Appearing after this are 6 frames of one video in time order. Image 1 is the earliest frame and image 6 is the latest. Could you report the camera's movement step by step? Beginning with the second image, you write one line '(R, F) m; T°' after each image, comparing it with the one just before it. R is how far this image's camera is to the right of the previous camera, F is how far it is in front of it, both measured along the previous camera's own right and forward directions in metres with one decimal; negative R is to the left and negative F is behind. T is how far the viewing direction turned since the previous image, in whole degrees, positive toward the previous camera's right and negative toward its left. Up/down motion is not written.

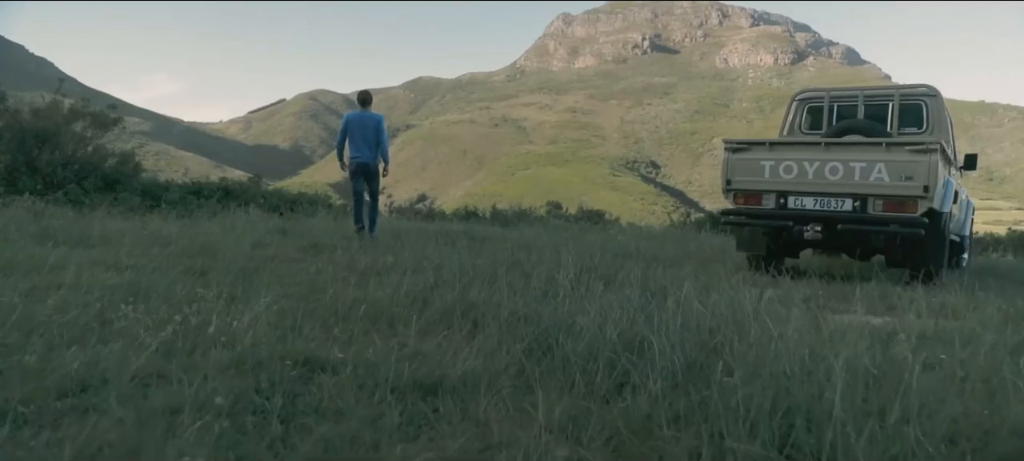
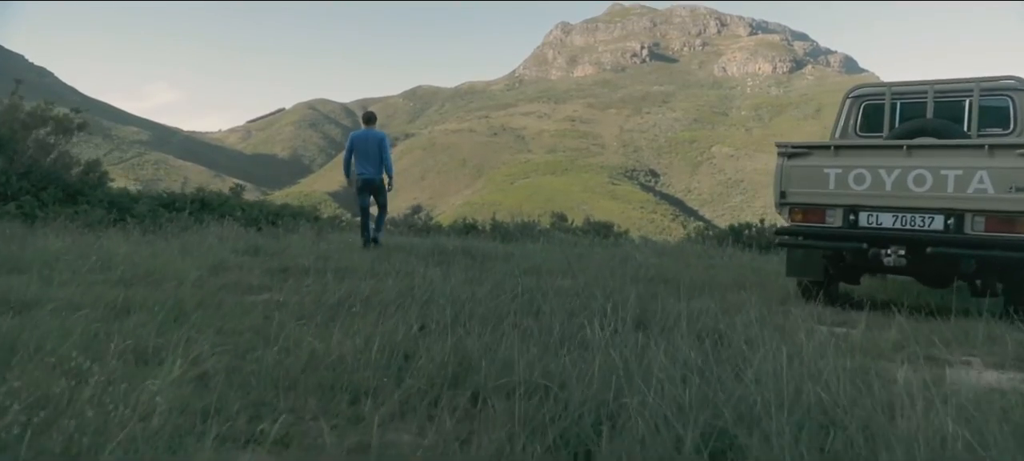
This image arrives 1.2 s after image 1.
(-0.1, +1.2) m; 0°
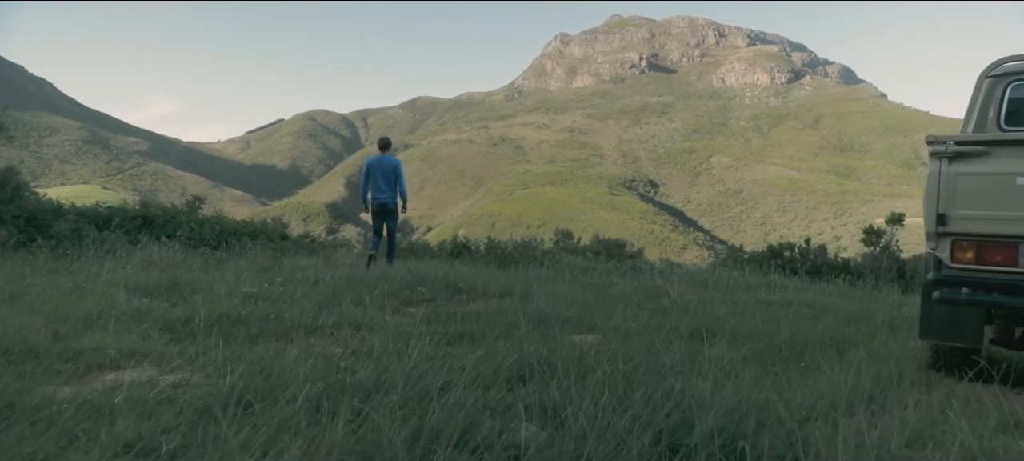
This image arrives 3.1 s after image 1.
(0.0, +2.1) m; 0°
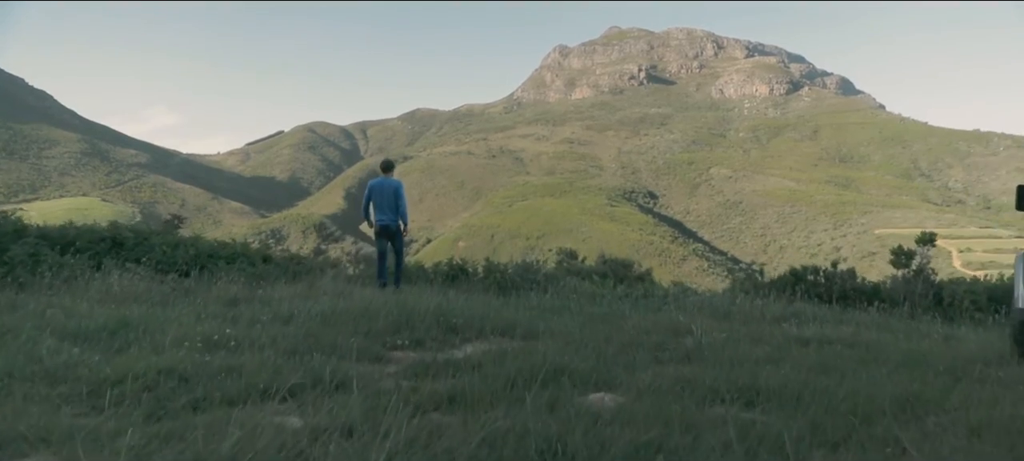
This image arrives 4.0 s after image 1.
(0.0, +0.9) m; 0°
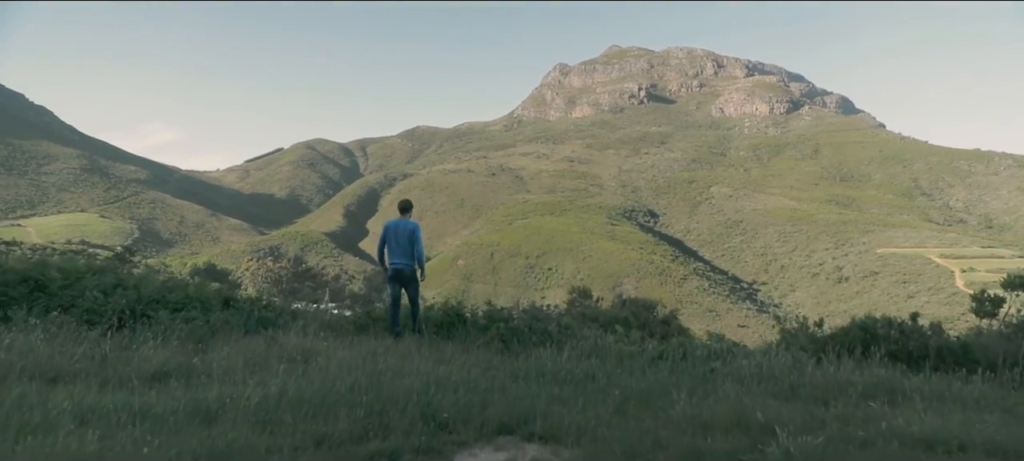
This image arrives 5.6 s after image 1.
(-0.1, +1.8) m; 0°
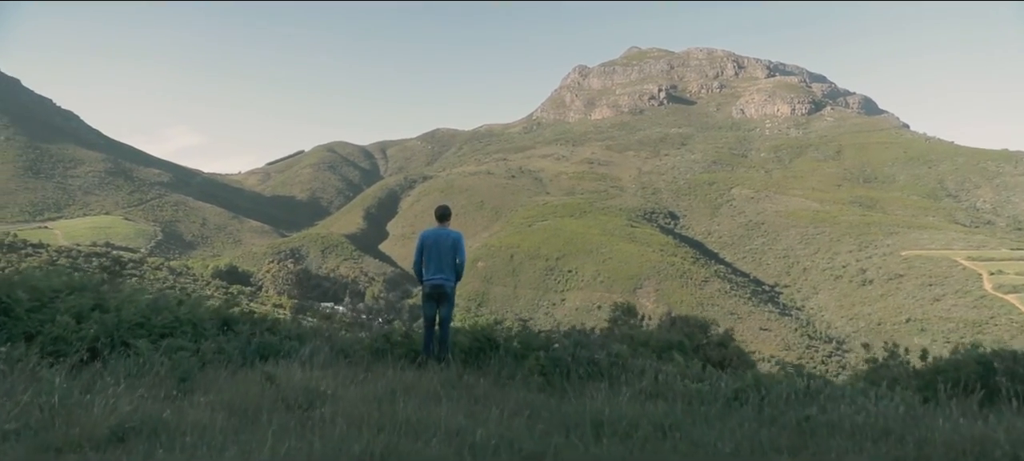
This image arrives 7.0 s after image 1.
(-0.2, +1.3) m; -1°
